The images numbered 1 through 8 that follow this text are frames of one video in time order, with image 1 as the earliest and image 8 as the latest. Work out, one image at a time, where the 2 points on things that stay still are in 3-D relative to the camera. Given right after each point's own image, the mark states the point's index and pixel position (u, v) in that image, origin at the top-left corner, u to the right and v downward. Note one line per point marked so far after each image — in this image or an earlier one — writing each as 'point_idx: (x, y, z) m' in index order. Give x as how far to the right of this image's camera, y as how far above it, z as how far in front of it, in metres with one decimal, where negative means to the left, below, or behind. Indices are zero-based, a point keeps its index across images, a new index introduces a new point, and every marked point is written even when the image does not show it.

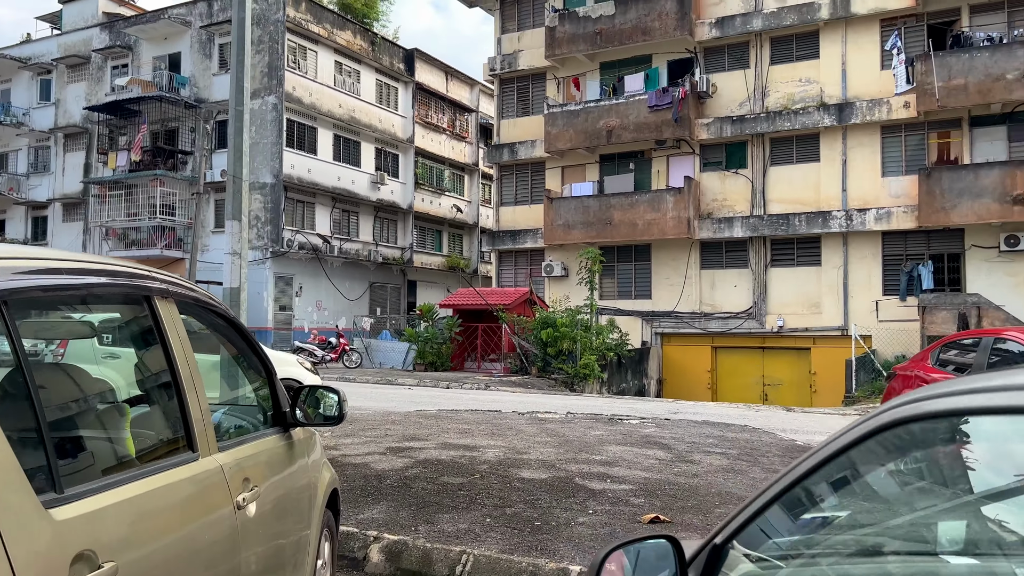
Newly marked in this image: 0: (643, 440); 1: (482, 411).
0: (+1.2, -1.4, +7.9) m
1: (-0.4, -1.7, +11.2) m
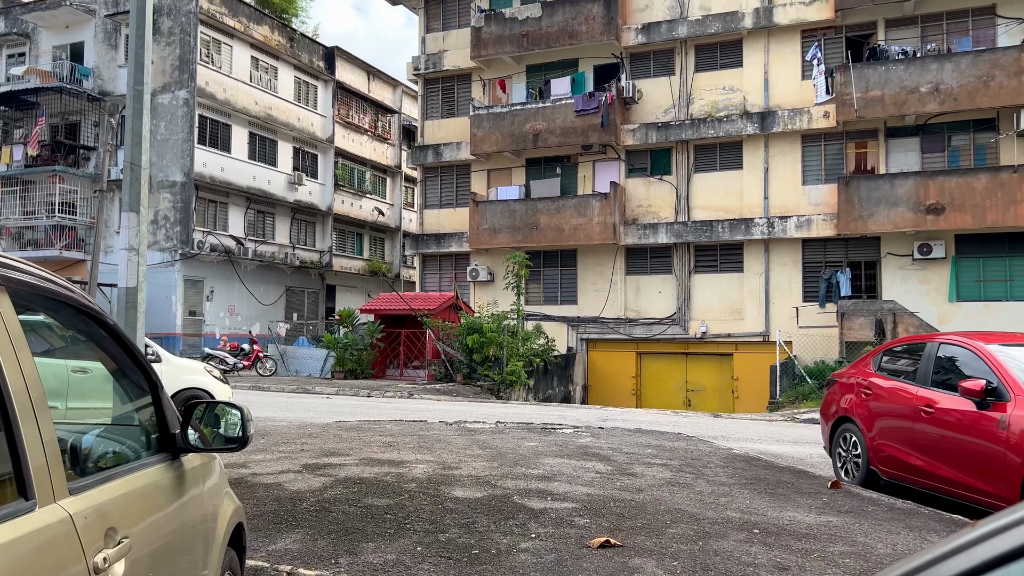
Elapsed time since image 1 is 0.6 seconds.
0: (+0.6, -1.5, +7.4) m
1: (-1.4, -1.7, +10.6) m
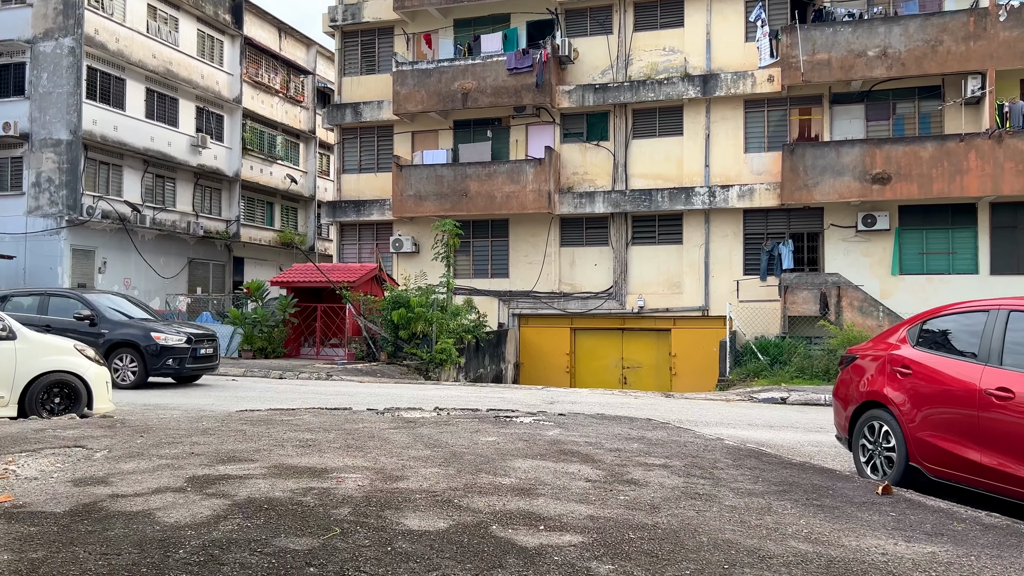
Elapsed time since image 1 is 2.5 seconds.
0: (+0.3, -1.1, +5.9) m
1: (-2.0, -1.3, +8.8) m
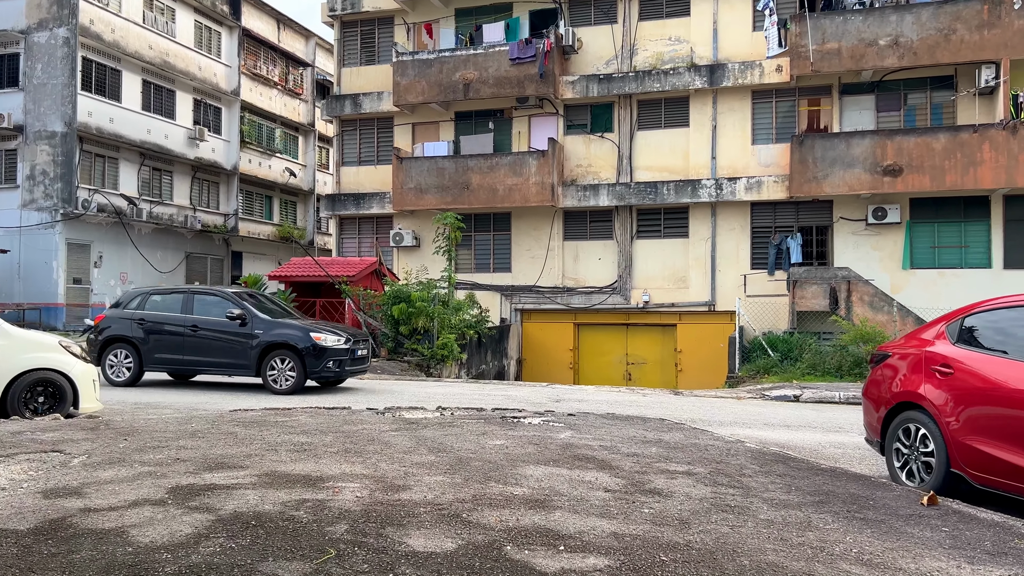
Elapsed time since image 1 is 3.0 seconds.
0: (+0.3, -1.1, +5.5) m
1: (-1.9, -1.2, +8.4) m
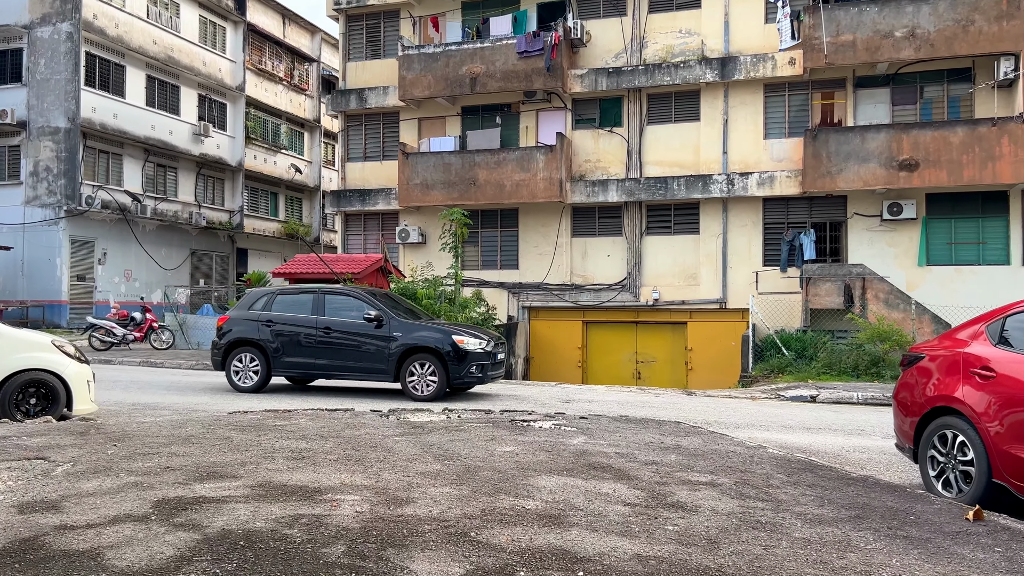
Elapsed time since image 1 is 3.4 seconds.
0: (+0.4, -1.1, +5.1) m
1: (-1.8, -1.2, +8.1) m
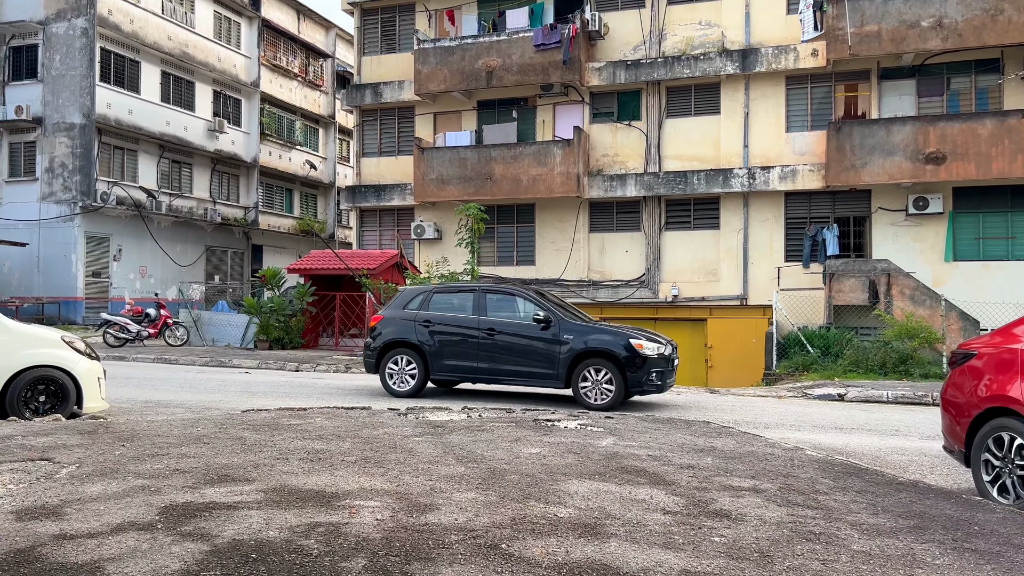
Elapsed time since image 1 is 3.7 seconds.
0: (+0.6, -1.0, +4.8) m
1: (-1.6, -1.1, +7.9) m
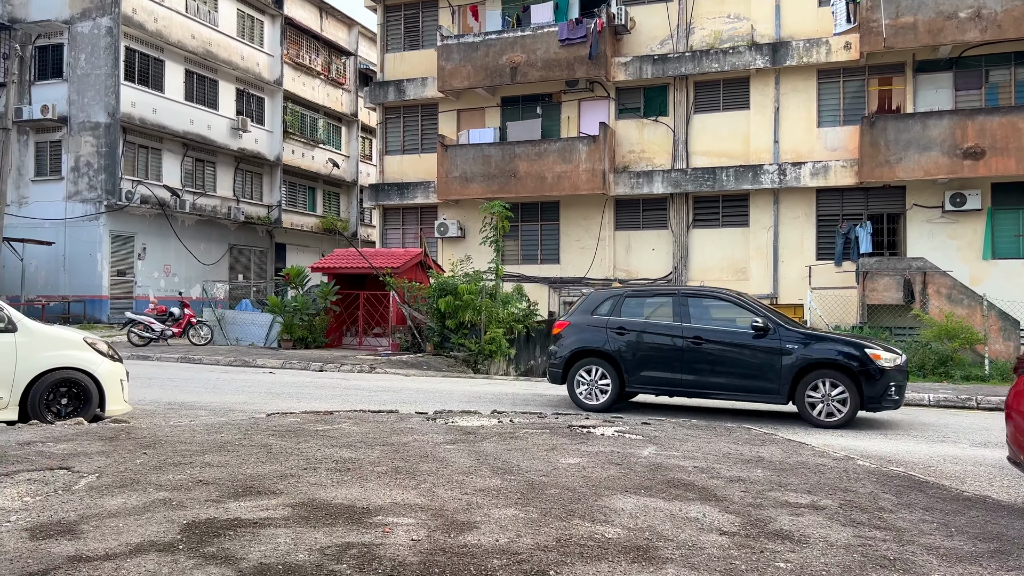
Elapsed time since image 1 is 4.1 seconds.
0: (+0.8, -1.0, +4.6) m
1: (-1.3, -1.1, +7.6) m
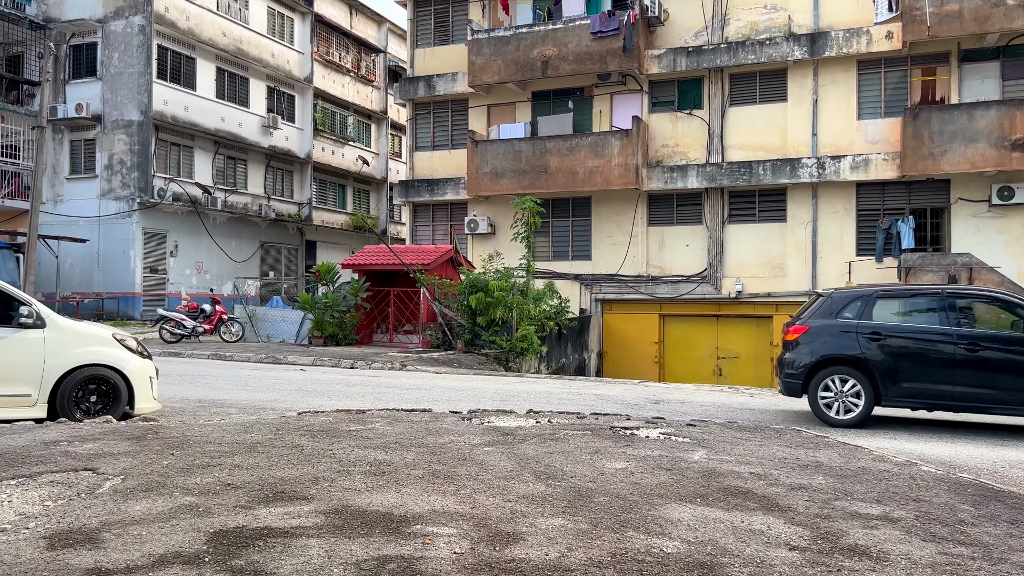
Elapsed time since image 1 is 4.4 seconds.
0: (+1.0, -1.0, +4.3) m
1: (-1.0, -1.1, +7.4) m
